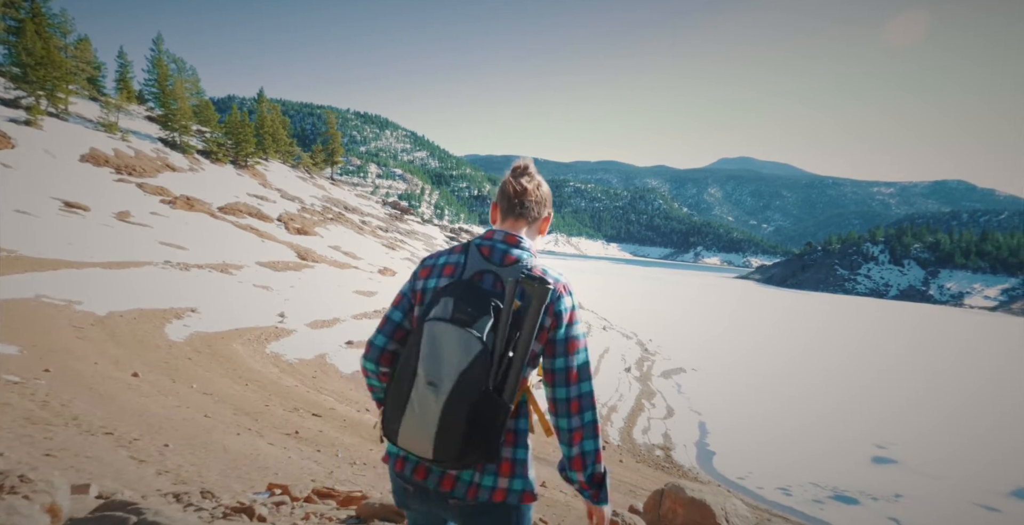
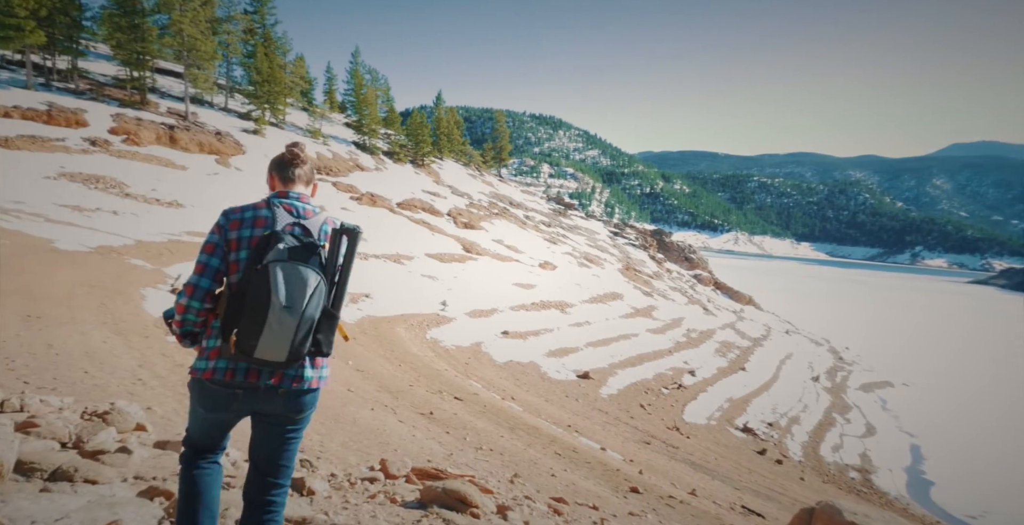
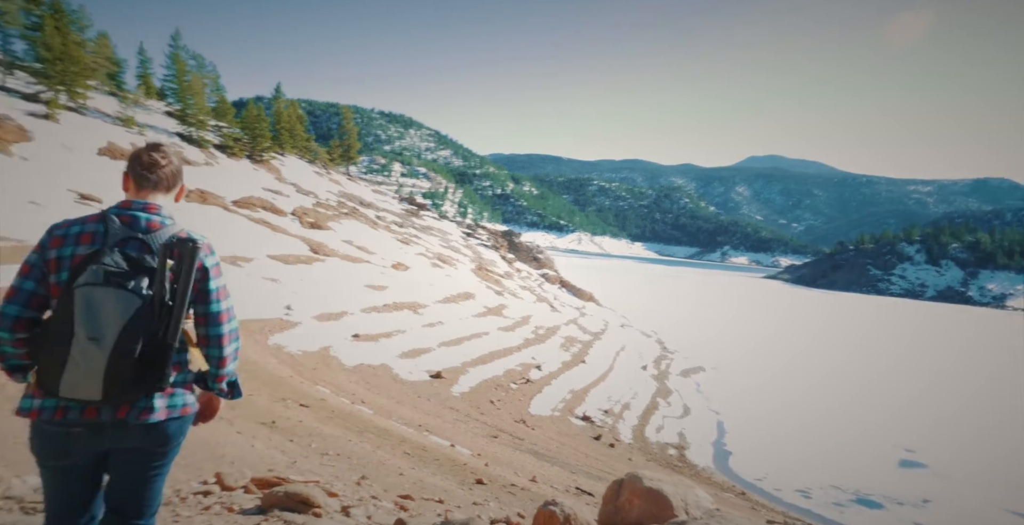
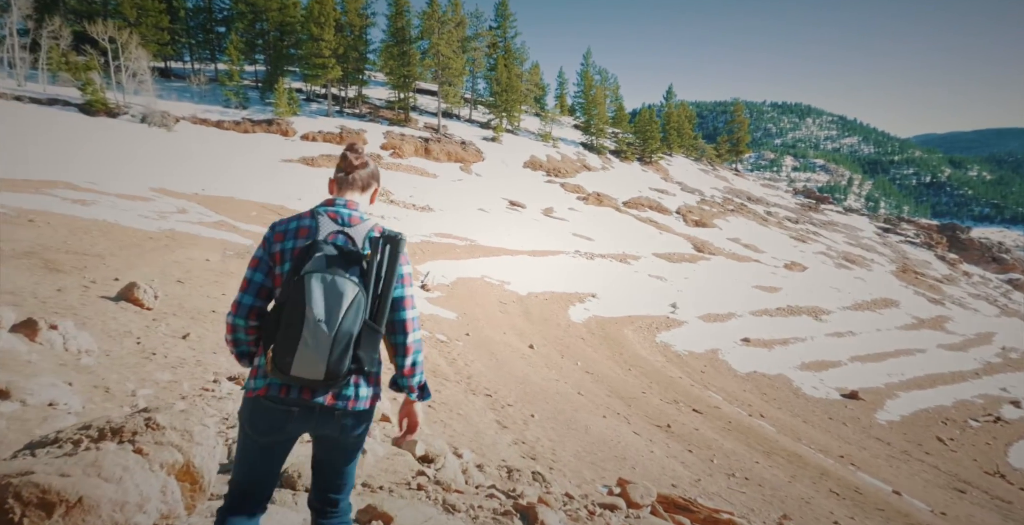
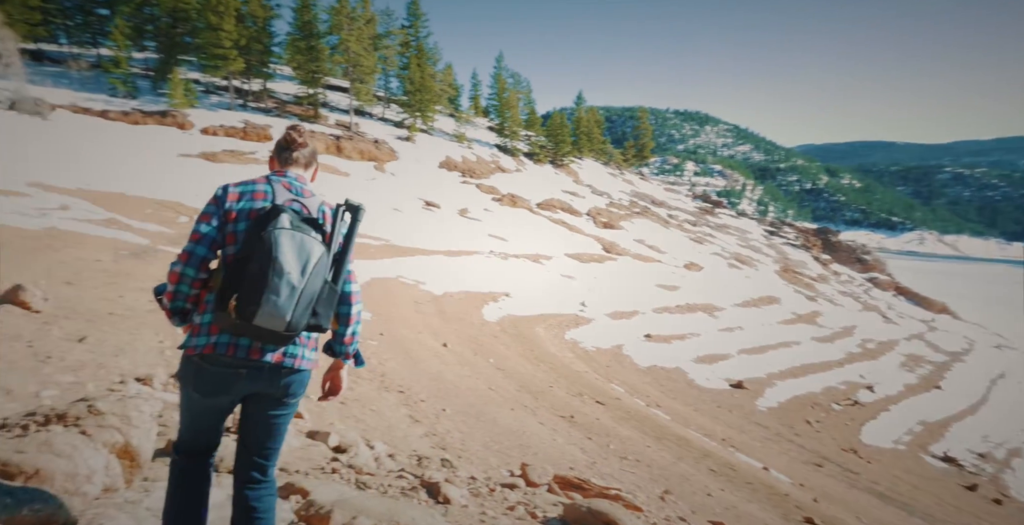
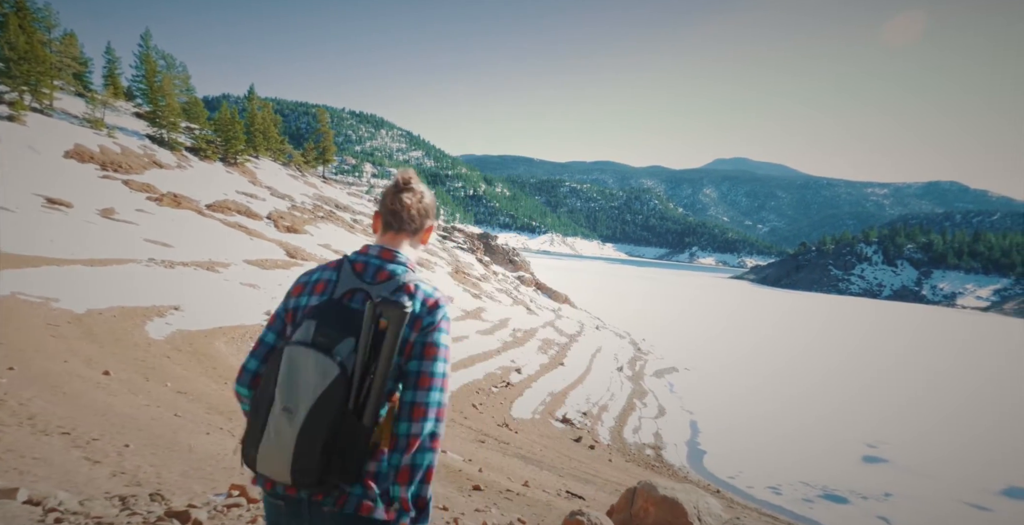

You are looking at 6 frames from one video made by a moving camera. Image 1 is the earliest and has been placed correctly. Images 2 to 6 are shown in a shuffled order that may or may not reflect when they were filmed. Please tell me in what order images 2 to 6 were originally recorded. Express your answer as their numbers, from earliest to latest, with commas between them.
6, 3, 2, 5, 4
